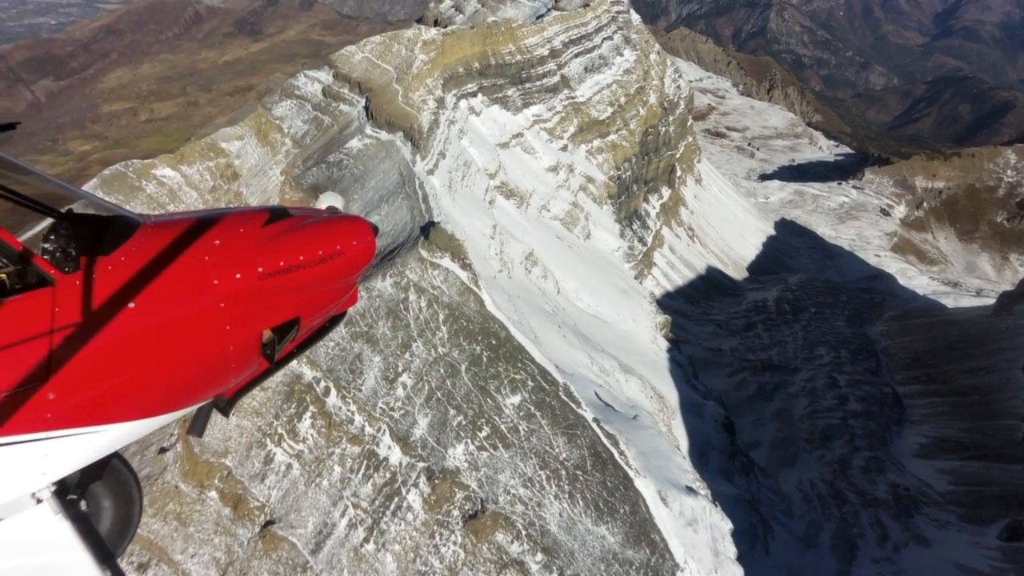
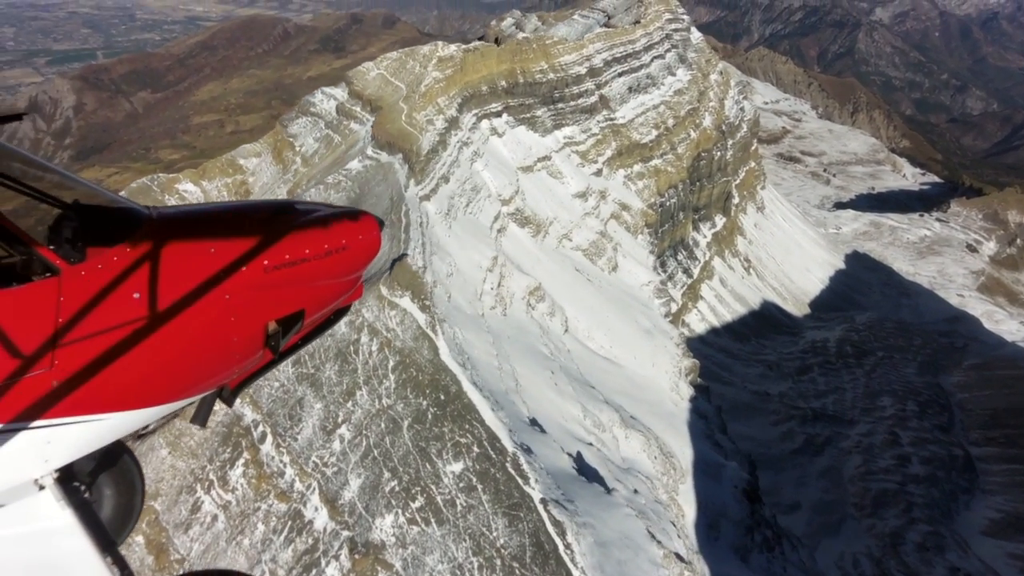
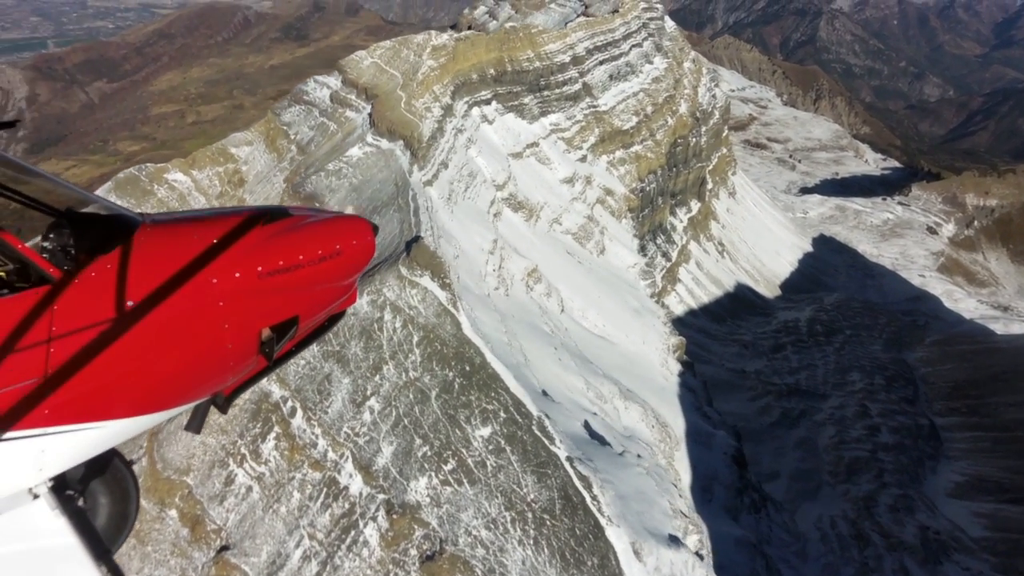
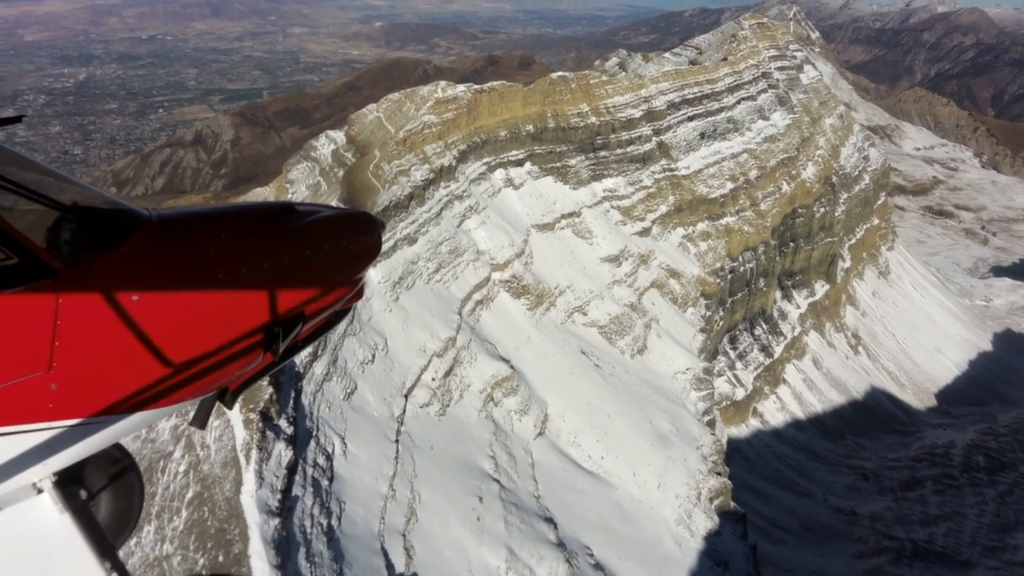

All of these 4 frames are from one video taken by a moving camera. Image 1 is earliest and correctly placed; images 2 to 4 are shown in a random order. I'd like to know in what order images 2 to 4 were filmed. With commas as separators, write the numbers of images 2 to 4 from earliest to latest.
3, 2, 4
